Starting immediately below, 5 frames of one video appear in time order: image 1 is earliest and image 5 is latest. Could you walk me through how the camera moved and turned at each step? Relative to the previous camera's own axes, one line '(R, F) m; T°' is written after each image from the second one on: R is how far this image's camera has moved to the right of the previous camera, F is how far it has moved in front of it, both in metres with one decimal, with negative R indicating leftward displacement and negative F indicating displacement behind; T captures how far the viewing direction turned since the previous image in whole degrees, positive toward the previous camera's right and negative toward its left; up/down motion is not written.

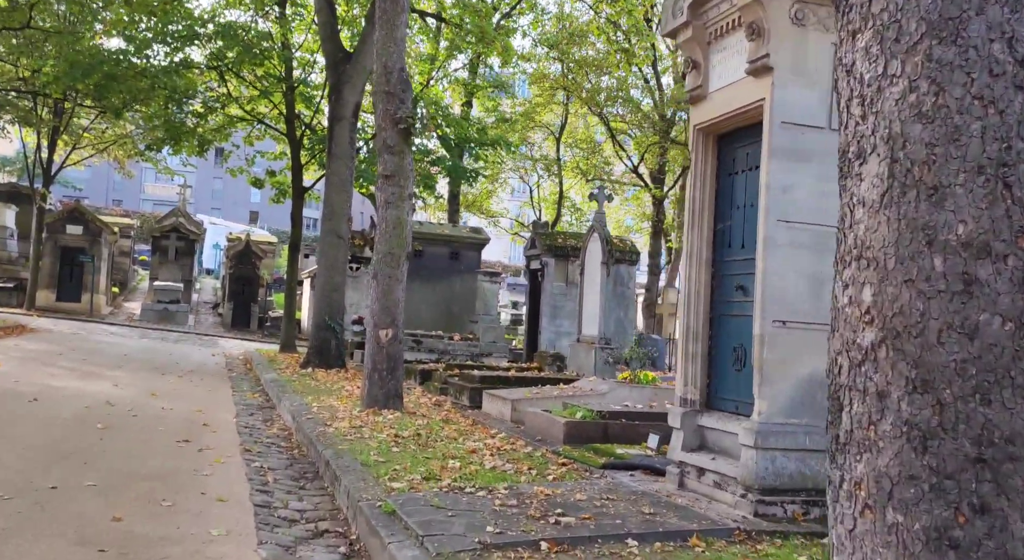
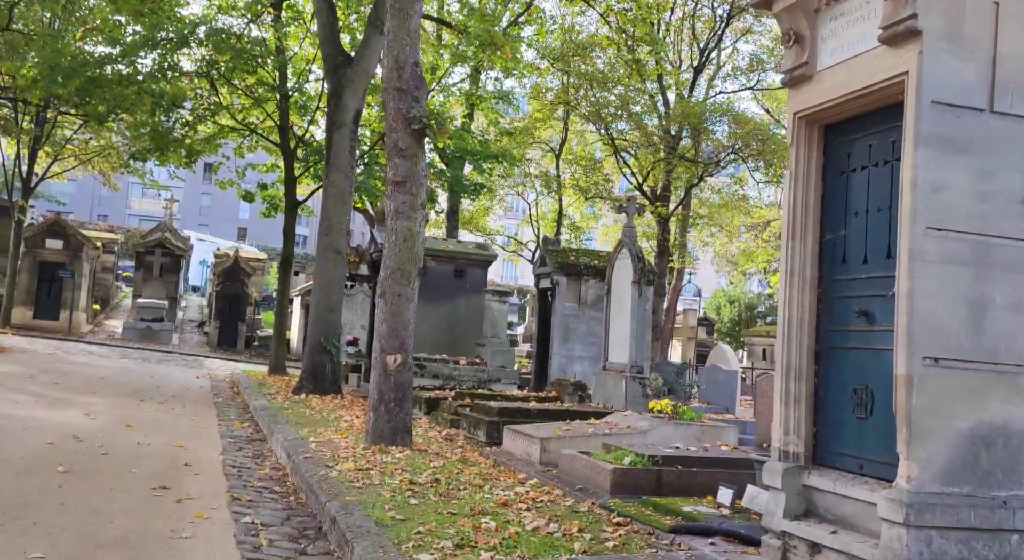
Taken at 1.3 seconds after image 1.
(-0.4, +1.2) m; +1°
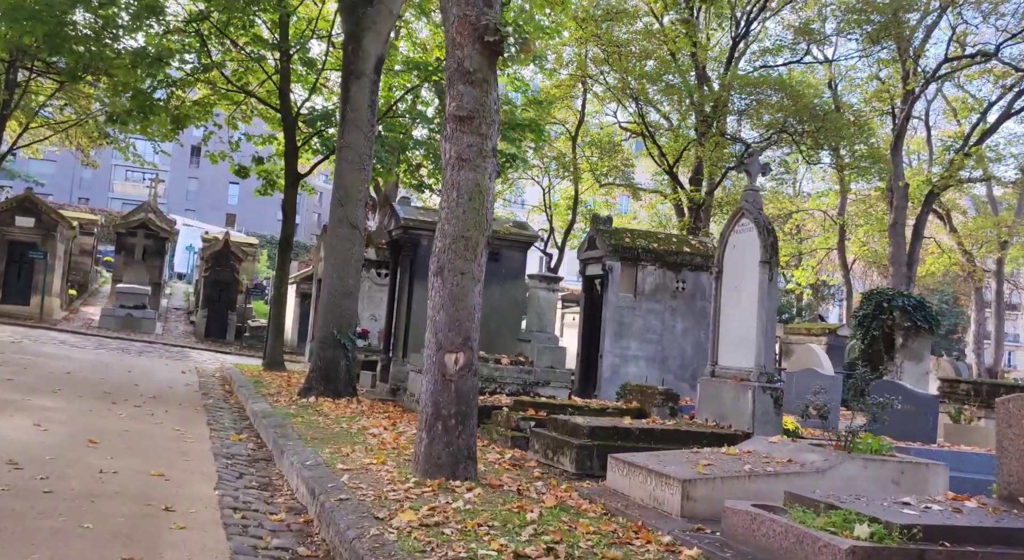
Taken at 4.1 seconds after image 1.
(-0.9, +2.6) m; +1°
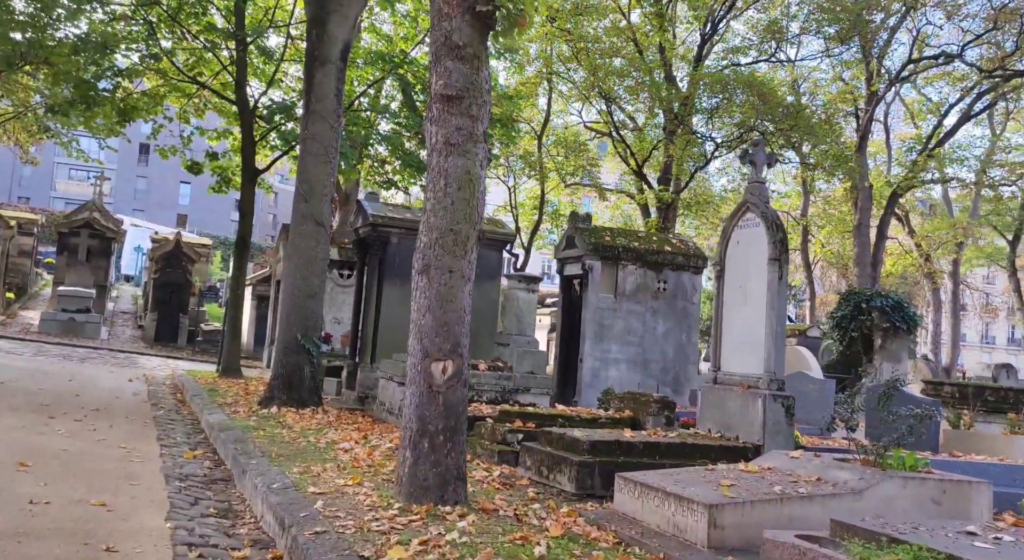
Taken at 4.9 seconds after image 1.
(-0.3, +0.8) m; +3°
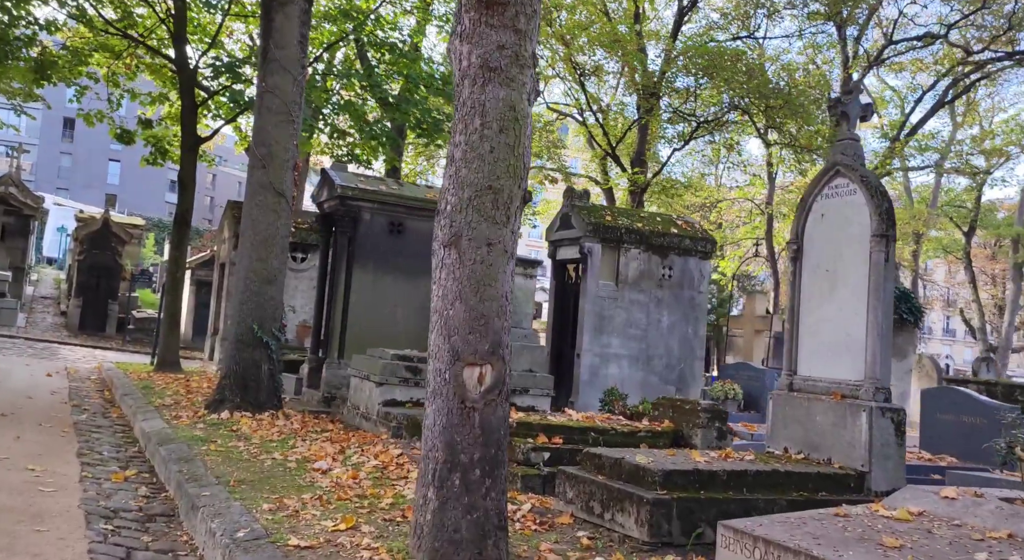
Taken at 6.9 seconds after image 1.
(-0.6, +1.7) m; +4°
